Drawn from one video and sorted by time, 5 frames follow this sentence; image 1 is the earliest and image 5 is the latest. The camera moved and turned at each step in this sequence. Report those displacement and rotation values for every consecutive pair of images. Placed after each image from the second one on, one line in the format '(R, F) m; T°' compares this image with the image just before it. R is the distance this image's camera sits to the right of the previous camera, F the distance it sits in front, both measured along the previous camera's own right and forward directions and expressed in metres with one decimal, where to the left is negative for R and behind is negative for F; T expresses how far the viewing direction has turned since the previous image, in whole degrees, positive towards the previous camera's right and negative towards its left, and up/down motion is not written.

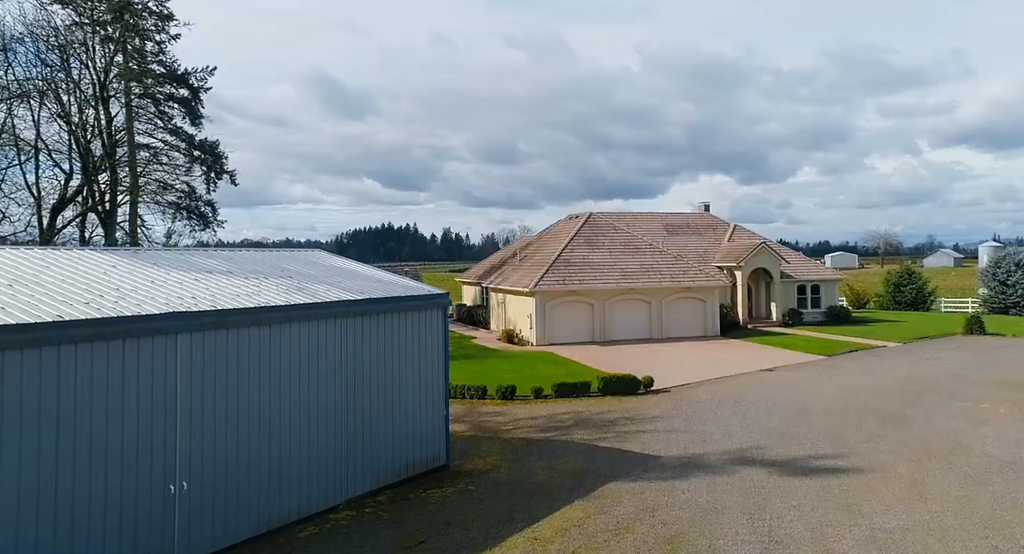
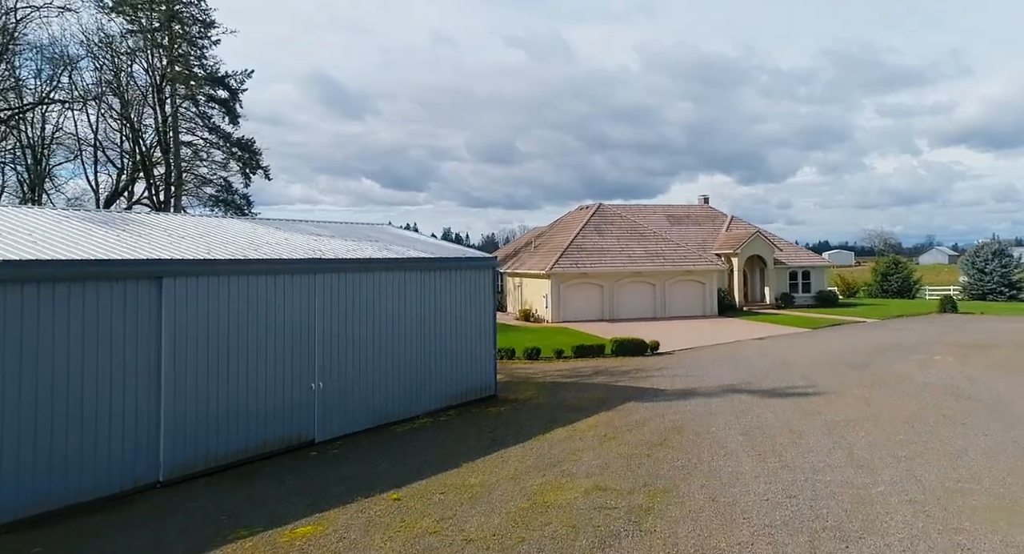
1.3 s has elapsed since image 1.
(-0.8, -2.9) m; 0°
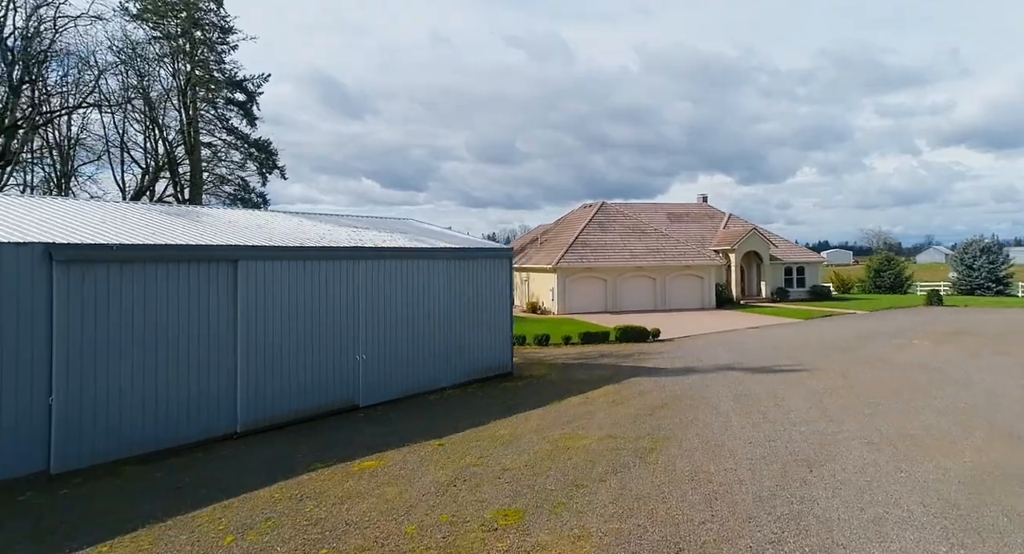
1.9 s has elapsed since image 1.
(-0.4, -1.6) m; 0°
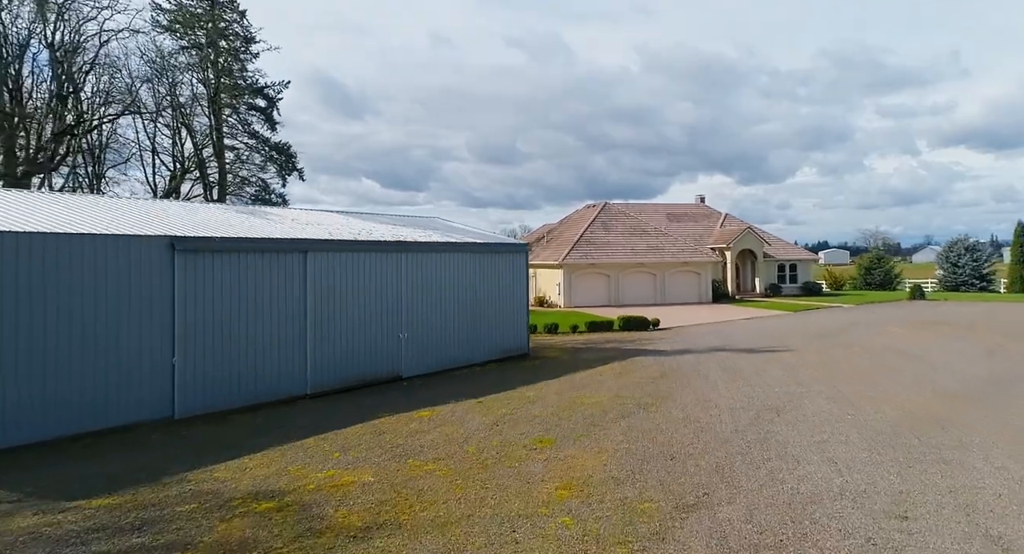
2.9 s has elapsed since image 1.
(-0.4, -2.1) m; 0°
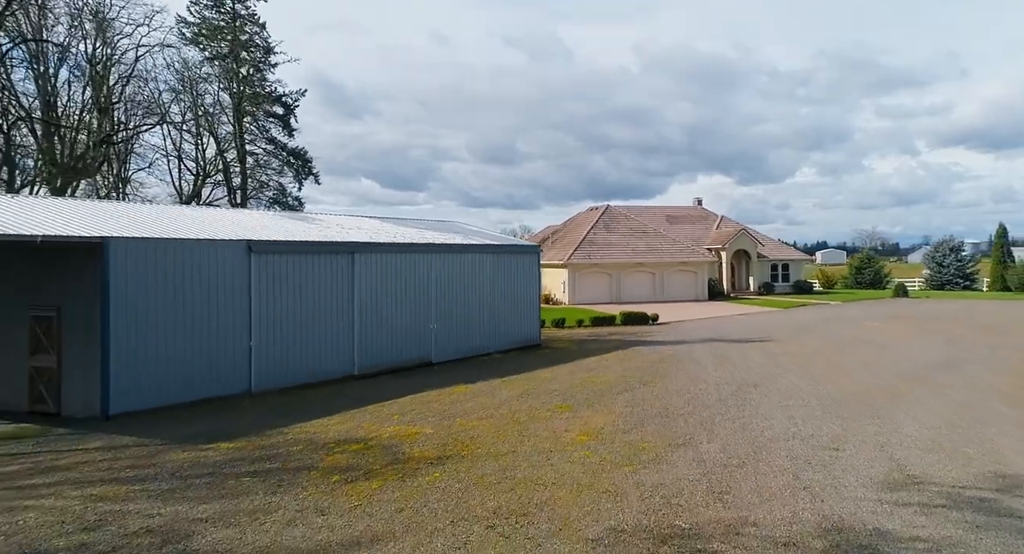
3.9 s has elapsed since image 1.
(-0.4, -2.0) m; 0°
